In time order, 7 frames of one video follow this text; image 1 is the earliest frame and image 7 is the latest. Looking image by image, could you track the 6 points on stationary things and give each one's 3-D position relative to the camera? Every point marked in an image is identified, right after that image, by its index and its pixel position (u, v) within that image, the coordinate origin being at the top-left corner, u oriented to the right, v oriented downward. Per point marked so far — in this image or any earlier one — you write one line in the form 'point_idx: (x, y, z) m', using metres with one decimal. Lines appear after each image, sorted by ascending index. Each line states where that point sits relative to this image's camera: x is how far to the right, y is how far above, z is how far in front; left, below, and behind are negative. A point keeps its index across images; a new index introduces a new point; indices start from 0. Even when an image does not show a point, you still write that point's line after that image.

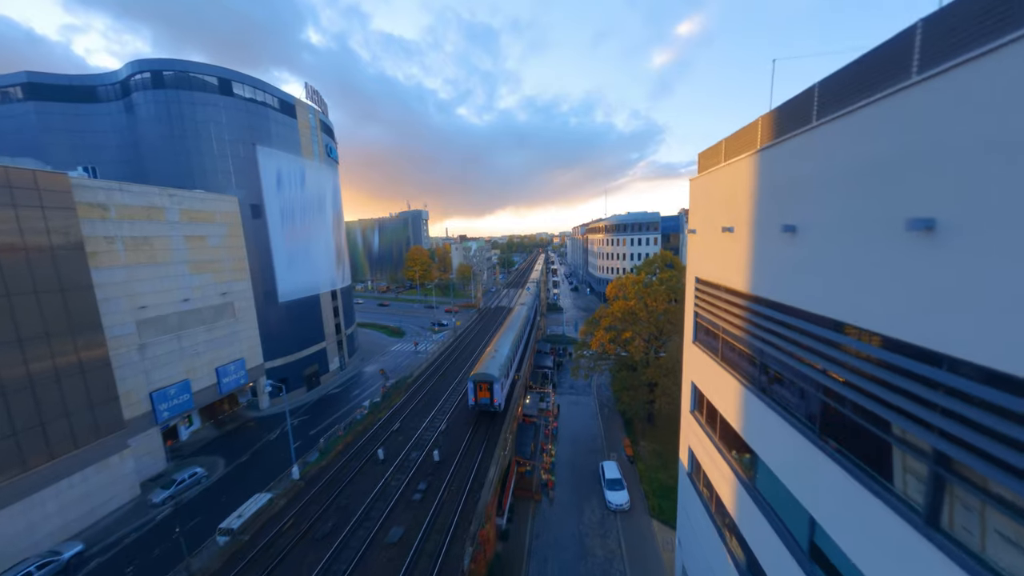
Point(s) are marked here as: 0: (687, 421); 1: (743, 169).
0: (+8.8, -6.6, +19.0) m
1: (+8.2, +4.2, +13.8) m
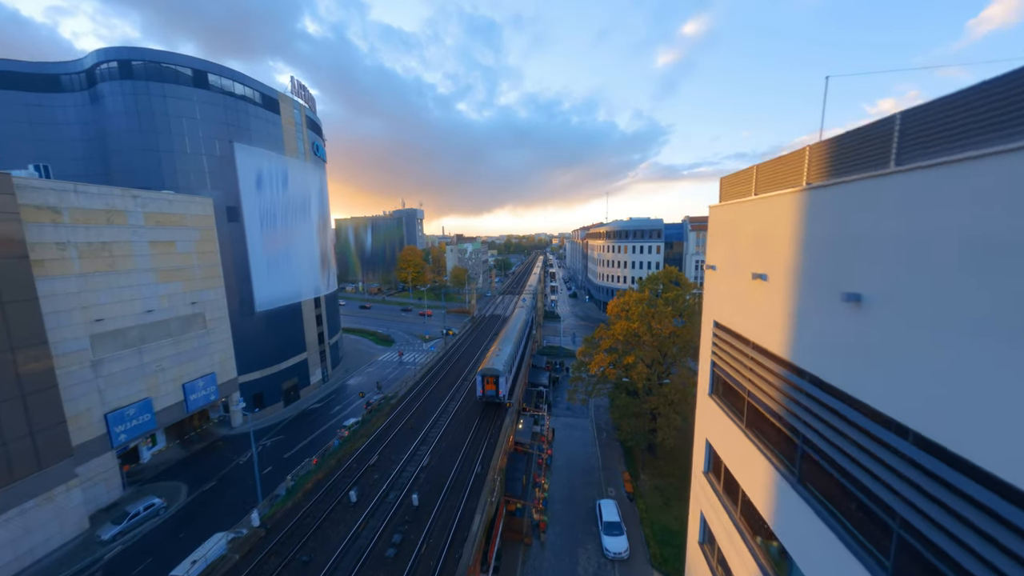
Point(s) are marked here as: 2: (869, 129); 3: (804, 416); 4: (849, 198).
0: (+8.2, -8.4, +16.6) m
1: (+7.9, +2.4, +11.3) m
2: (+7.9, +3.4, +8.4) m
3: (+7.9, -3.5, +10.3) m
4: (+7.6, +2.0, +8.6) m
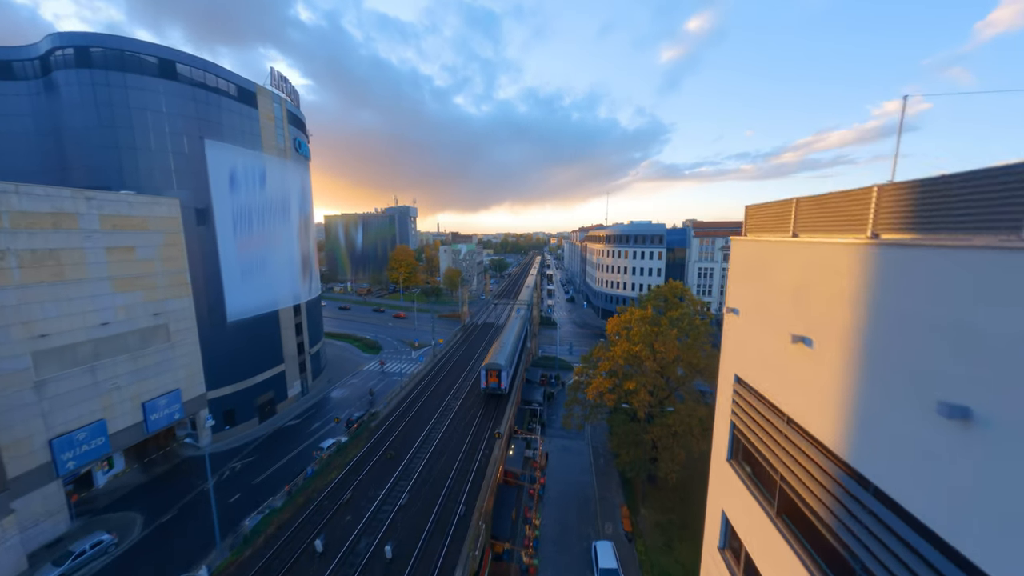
0: (+7.4, -10.0, +14.3) m
1: (+7.4, +0.7, +8.8) m
2: (+7.4, +1.7, +5.9) m
3: (+7.3, -5.1, +7.9) m
4: (+7.1, +0.3, +6.0) m
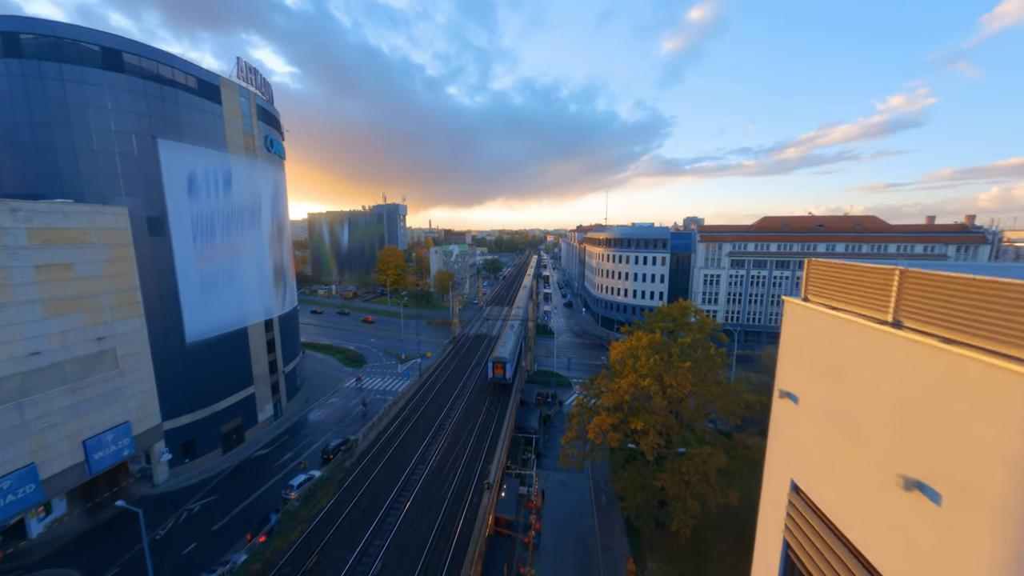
0: (+6.9, -11.9, +11.1) m
1: (+6.9, -1.3, +5.5) m
2: (+6.9, -0.4, +2.5) m
3: (+6.8, -7.2, +4.6) m
4: (+6.6, -1.7, +2.7) m
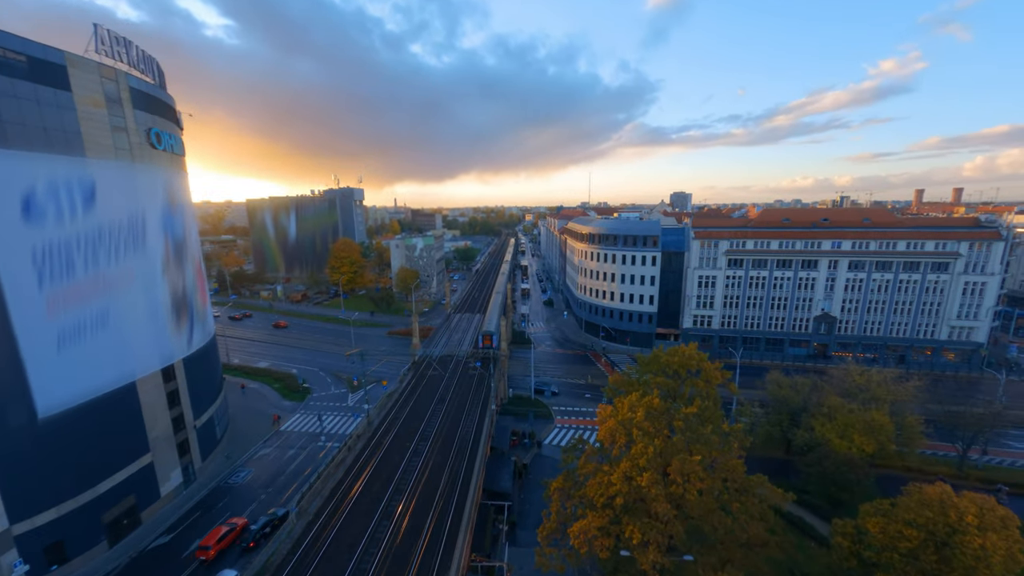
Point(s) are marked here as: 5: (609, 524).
0: (+5.1, -16.2, +5.8) m
1: (+5.2, -6.1, -0.7) m
2: (+5.3, -5.4, -3.7) m
3: (+5.2, -12.0, -1.1) m
4: (+5.0, -6.7, -3.4) m
5: (+4.6, -12.1, +19.5) m
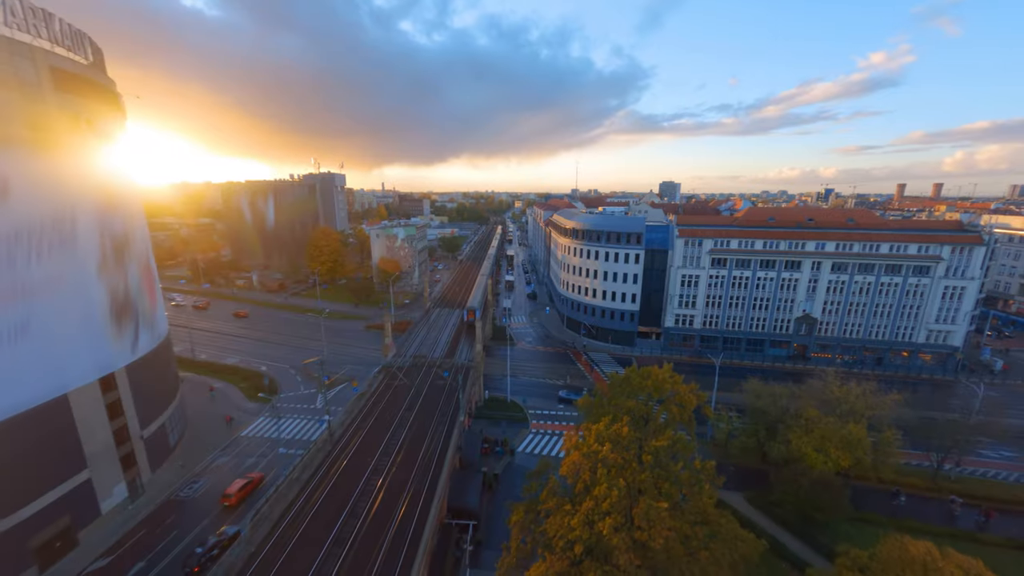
0: (+3.5, -17.6, +4.8) m
1: (+3.8, -7.7, -2.0) m
2: (+4.1, -7.1, -5.0) m
3: (+3.8, -13.6, -2.2) m
4: (+3.7, -8.4, -4.7) m
5: (+2.6, -12.9, +18.4) m
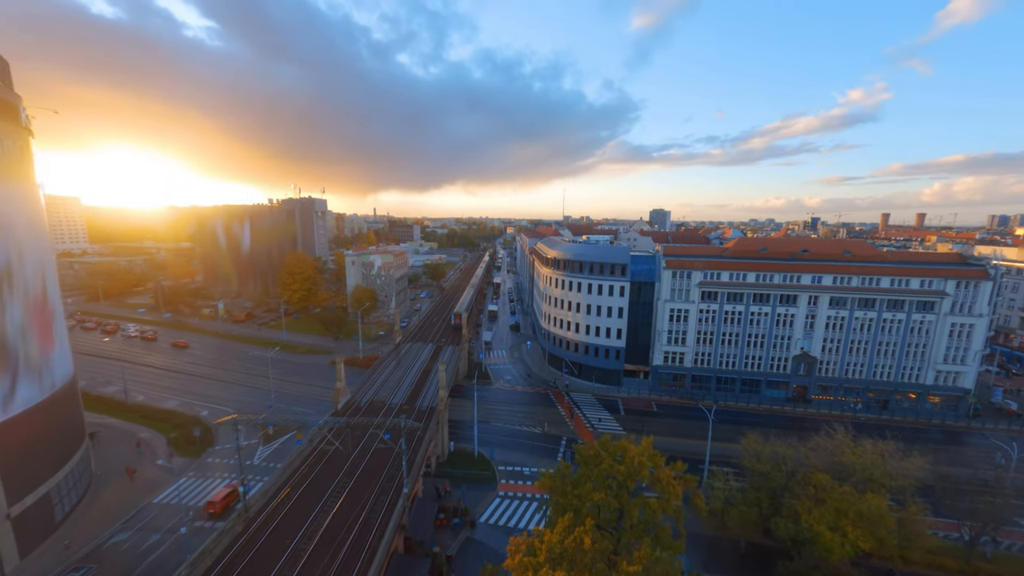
0: (+1.0, -18.8, -0.5) m
1: (+1.5, -8.5, -6.6) m
2: (+1.8, -7.7, -9.6) m
3: (+1.5, -14.4, -7.2) m
4: (+1.5, -9.0, -9.4) m
5: (-0.1, -15.0, +13.4) m
